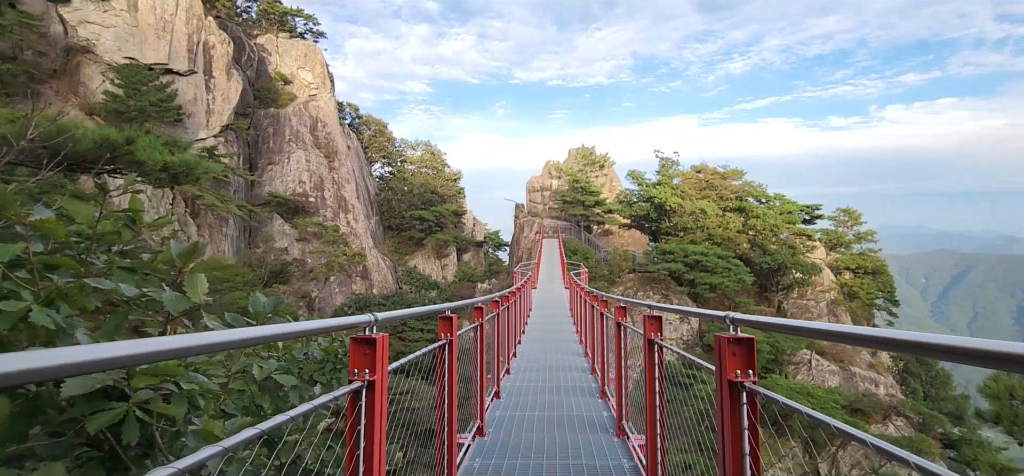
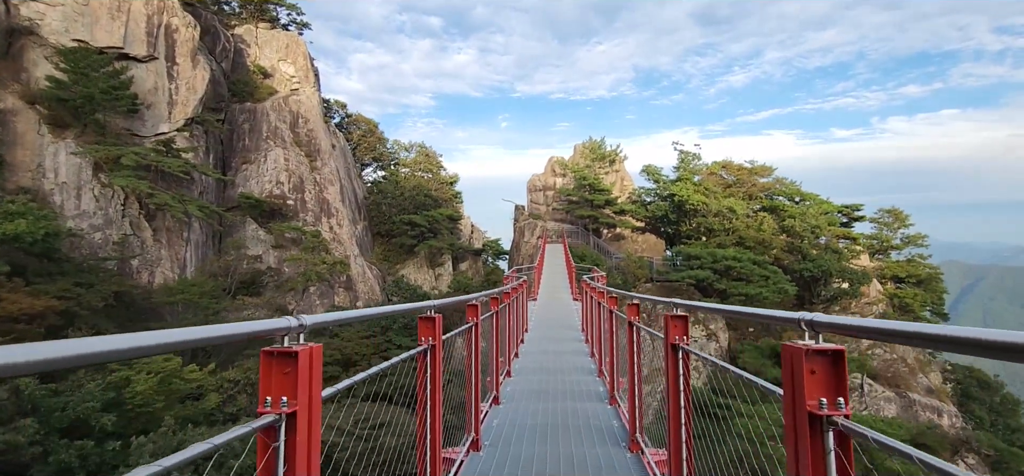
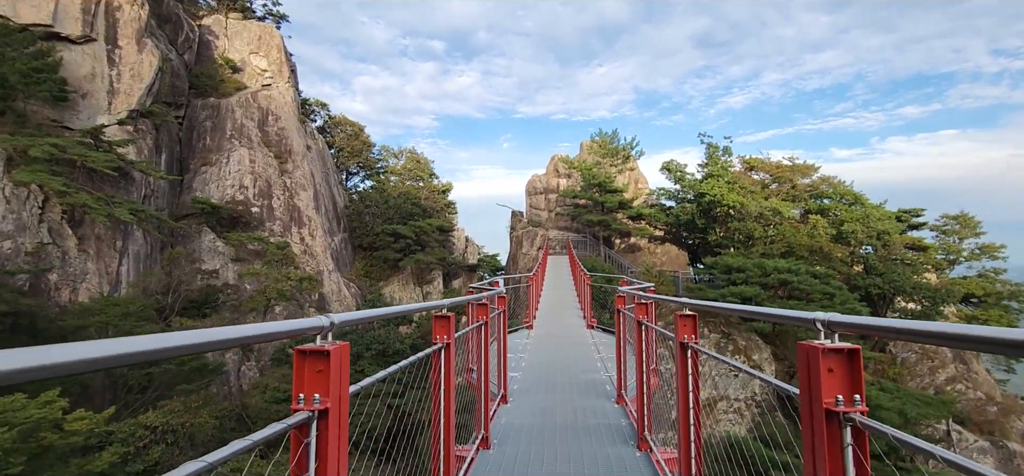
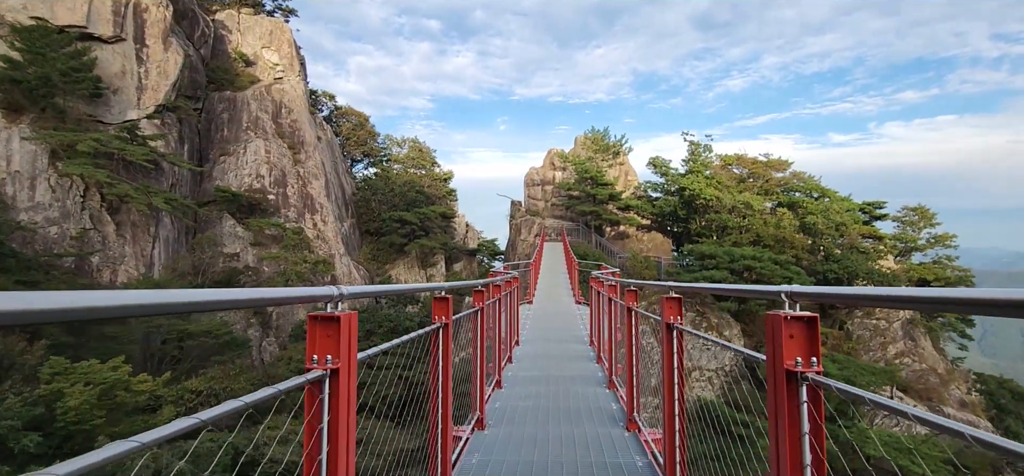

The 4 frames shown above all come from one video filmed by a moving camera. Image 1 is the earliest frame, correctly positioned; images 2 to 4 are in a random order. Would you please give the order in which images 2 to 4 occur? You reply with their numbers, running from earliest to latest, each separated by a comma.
2, 4, 3
